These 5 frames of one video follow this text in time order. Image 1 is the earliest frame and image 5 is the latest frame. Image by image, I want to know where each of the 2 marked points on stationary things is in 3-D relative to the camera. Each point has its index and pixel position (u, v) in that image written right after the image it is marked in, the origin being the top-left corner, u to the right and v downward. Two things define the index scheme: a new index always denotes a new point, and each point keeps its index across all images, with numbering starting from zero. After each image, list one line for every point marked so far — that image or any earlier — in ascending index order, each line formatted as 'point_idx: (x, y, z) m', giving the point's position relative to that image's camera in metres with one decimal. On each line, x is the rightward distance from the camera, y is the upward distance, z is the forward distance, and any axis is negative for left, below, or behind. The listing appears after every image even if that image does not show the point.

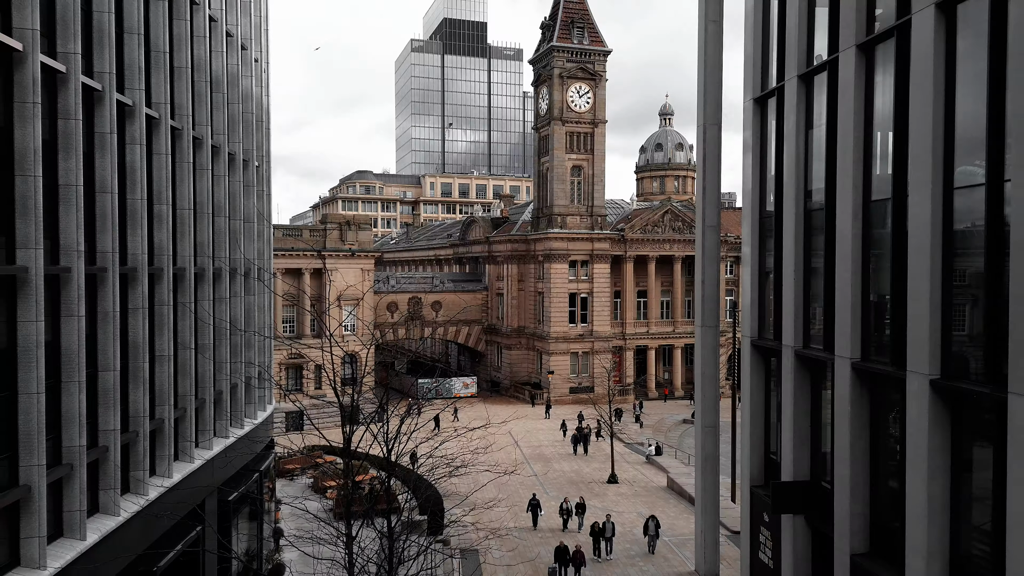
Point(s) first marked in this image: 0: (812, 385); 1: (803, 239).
0: (+5.6, -1.8, +13.9) m
1: (+5.5, +0.9, +13.9) m
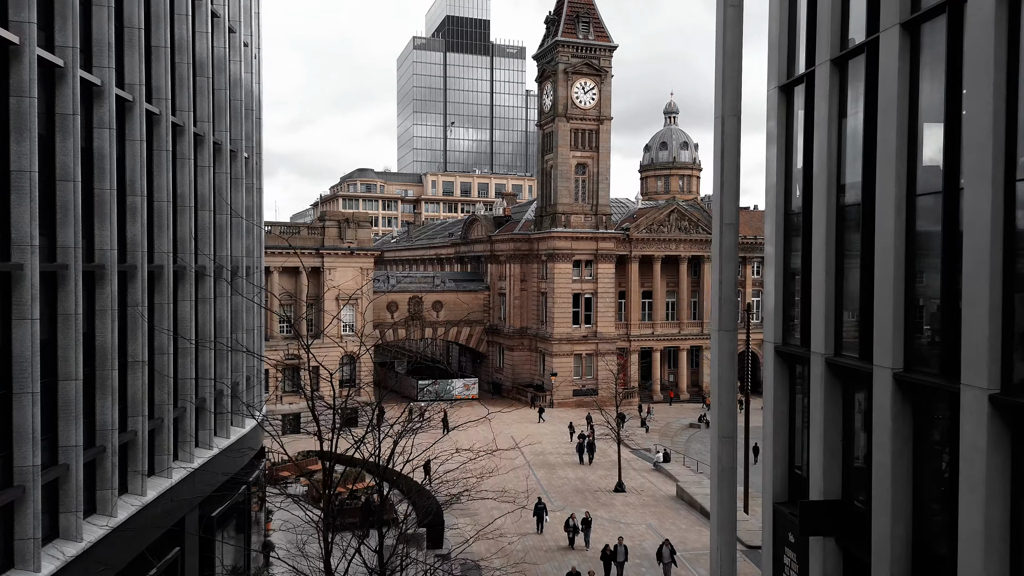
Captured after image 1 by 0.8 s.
0: (+5.7, -1.8, +12.8) m
1: (+5.6, +0.9, +12.8) m
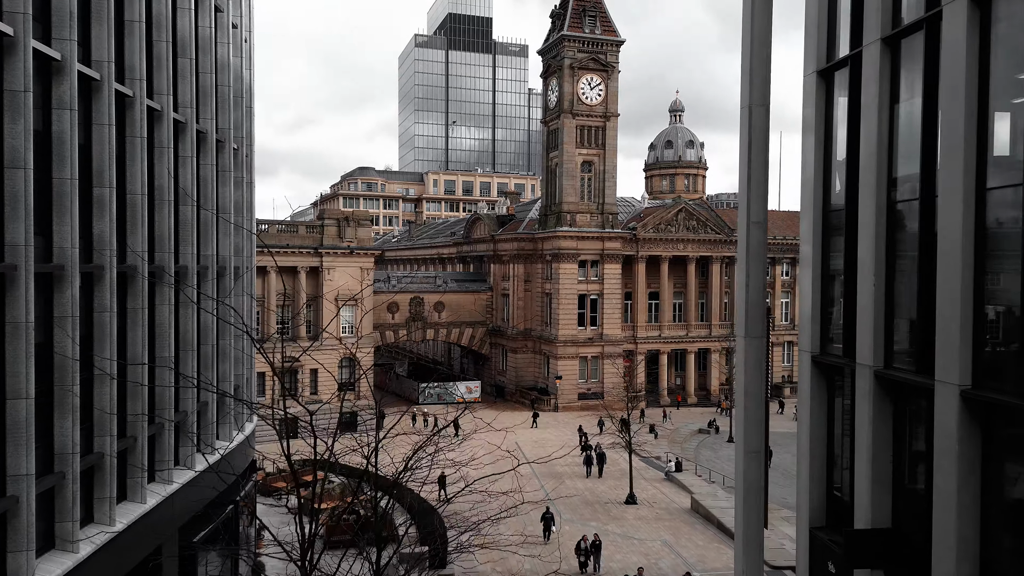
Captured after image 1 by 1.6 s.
0: (+5.9, -1.9, +11.5) m
1: (+5.8, +0.8, +11.5) m
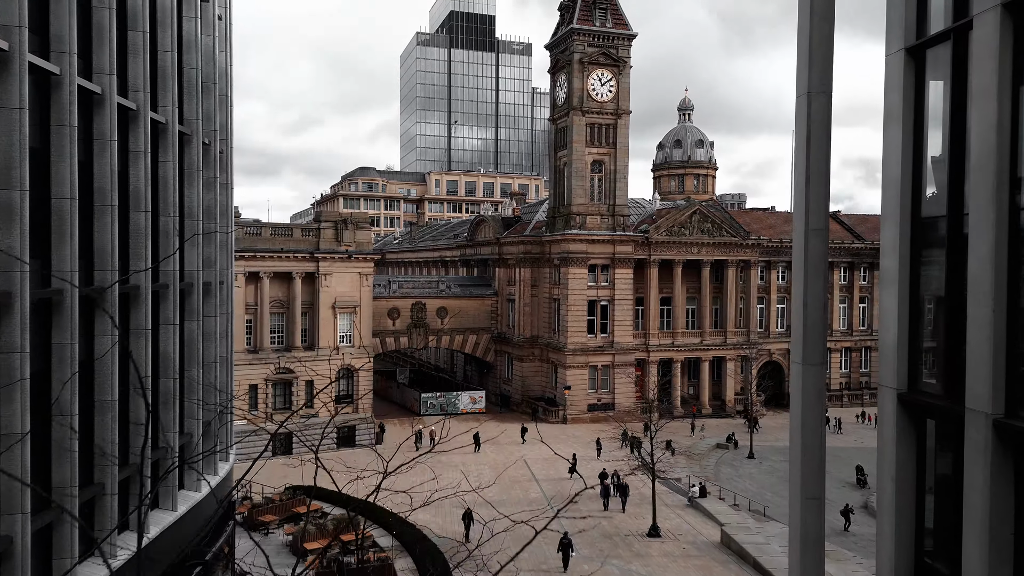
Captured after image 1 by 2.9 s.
0: (+6.3, -2.3, +9.2) m
1: (+6.1, +0.5, +9.2) m
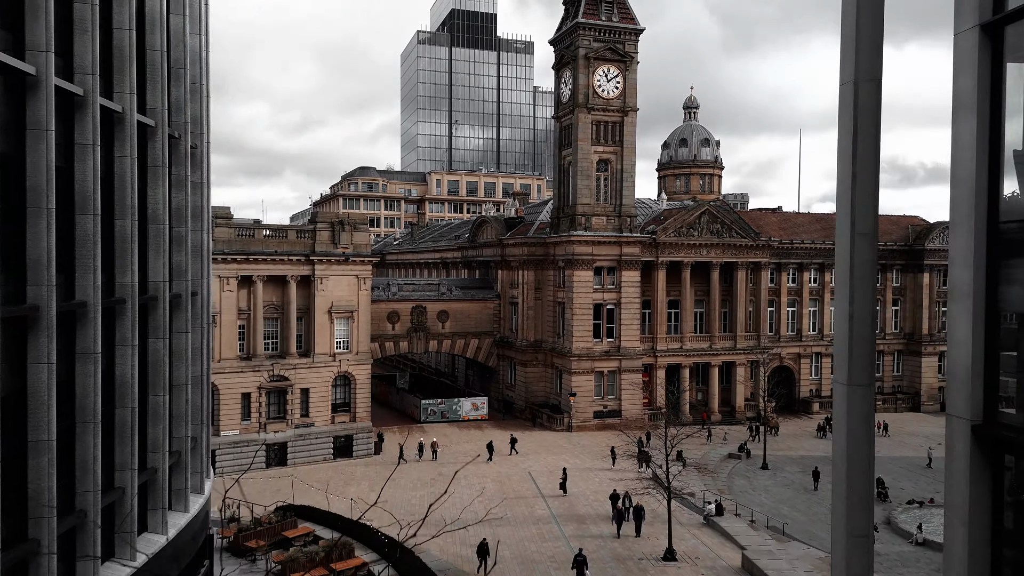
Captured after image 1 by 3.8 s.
0: (+6.4, -2.4, +7.6) m
1: (+6.3, +0.3, +7.7) m
